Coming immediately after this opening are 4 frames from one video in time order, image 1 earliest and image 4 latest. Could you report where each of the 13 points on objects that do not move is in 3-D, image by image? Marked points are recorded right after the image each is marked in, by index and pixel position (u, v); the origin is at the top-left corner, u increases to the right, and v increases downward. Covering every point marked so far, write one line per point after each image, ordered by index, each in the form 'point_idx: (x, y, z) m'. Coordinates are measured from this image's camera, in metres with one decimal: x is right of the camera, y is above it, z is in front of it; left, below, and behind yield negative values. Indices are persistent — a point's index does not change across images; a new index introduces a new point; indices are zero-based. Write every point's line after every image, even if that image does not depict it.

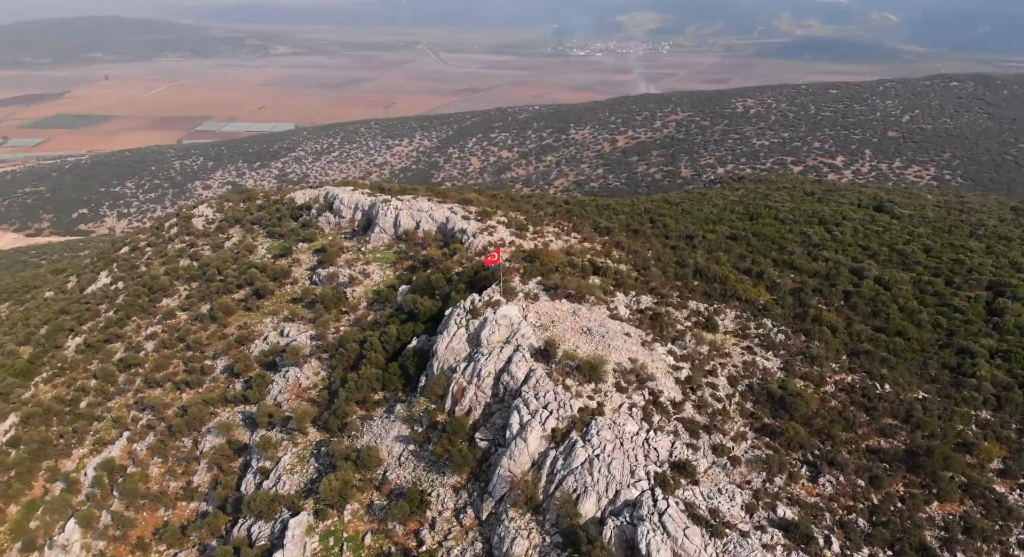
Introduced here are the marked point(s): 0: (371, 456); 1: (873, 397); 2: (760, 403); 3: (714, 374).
0: (-4.3, -5.4, +18.2) m
1: (+11.7, -3.8, +19.7) m
2: (+7.4, -4.0, +18.9) m
3: (+6.5, -3.1, +19.9) m
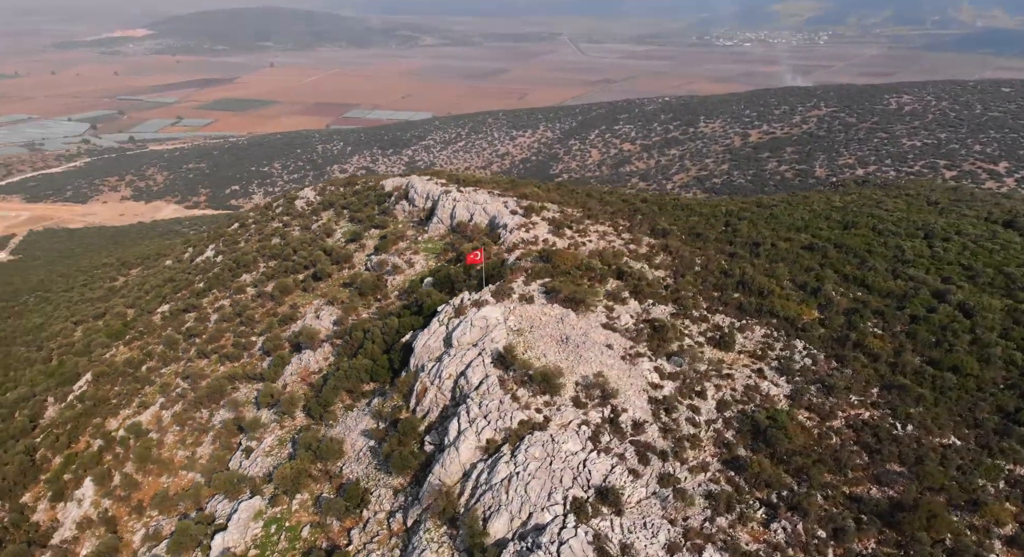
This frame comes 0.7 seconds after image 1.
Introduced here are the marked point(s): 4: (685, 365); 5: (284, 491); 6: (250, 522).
0: (-5.4, -5.1, +18.1) m
1: (+10.7, -4.6, +17.5) m
2: (+6.3, -4.5, +17.3) m
3: (+5.7, -3.5, +18.4) m
4: (+5.5, -2.9, +19.9) m
5: (-6.5, -6.1, +17.2) m
6: (-7.3, -6.8, +16.5) m
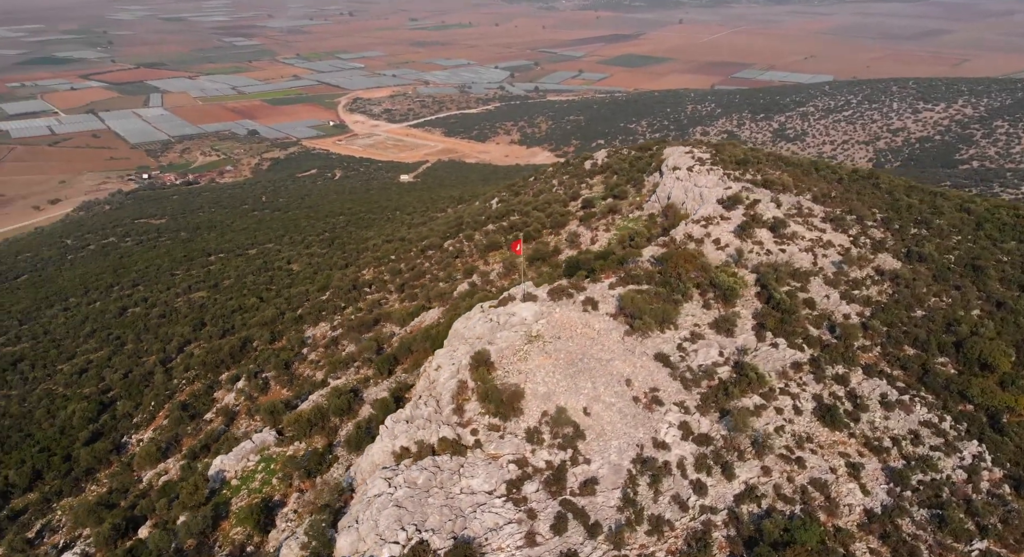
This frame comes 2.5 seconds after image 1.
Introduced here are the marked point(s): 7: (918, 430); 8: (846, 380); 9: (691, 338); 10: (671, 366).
0: (-5.2, -4.0, +18.9) m
1: (+9.0, -6.6, +11.8) m
2: (+5.1, -5.7, +13.3) m
3: (+5.1, -4.6, +14.5) m
4: (+5.6, -4.0, +15.8) m
5: (-6.7, -4.7, +18.5) m
6: (-7.8, -5.3, +18.3) m
7: (+11.8, -4.4, +17.8) m
8: (+10.5, -3.2, +19.2) m
9: (+5.3, -1.8, +18.7) m
10: (+4.4, -2.4, +17.2) m
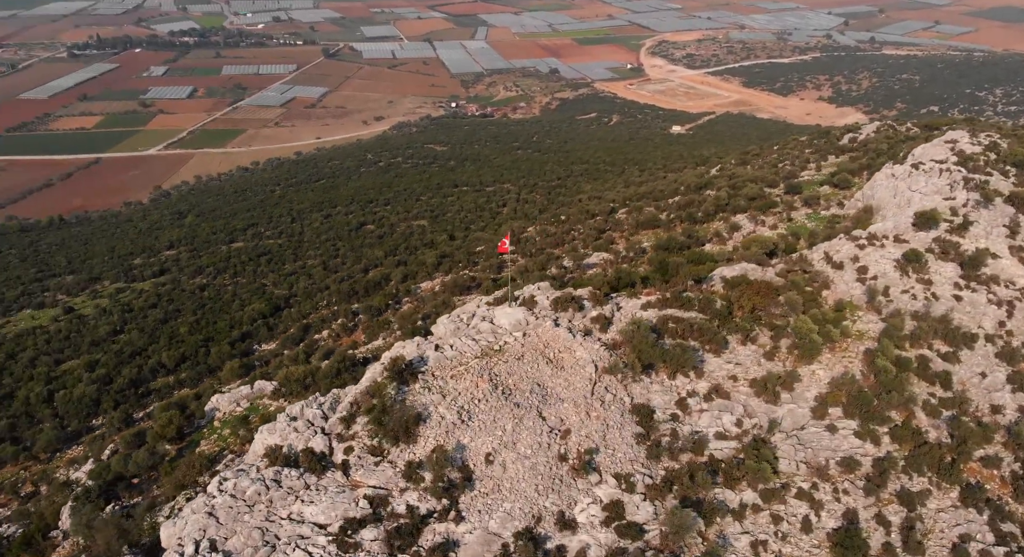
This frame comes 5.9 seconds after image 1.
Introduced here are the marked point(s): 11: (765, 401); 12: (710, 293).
0: (-5.6, -3.1, +18.9) m
1: (+4.9, -8.6, +8.0) m
2: (+1.9, -6.8, +10.6) m
3: (+2.5, -5.8, +11.6) m
4: (+3.5, -5.2, +12.7) m
5: (-7.3, -3.6, +19.2) m
6: (-8.5, -3.9, +19.3) m
7: (+9.8, -6.7, +12.5) m
8: (+9.3, -5.2, +14.1) m
9: (+4.5, -2.9, +15.2) m
10: (+3.1, -3.4, +14.2) m
11: (+7.0, -3.3, +16.6) m
12: (+6.5, -0.5, +19.9) m
